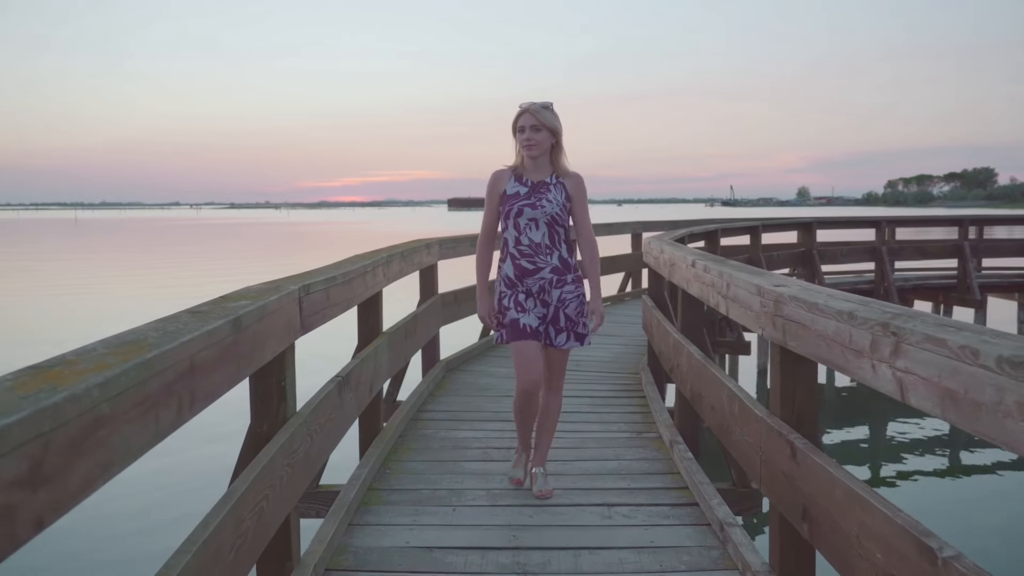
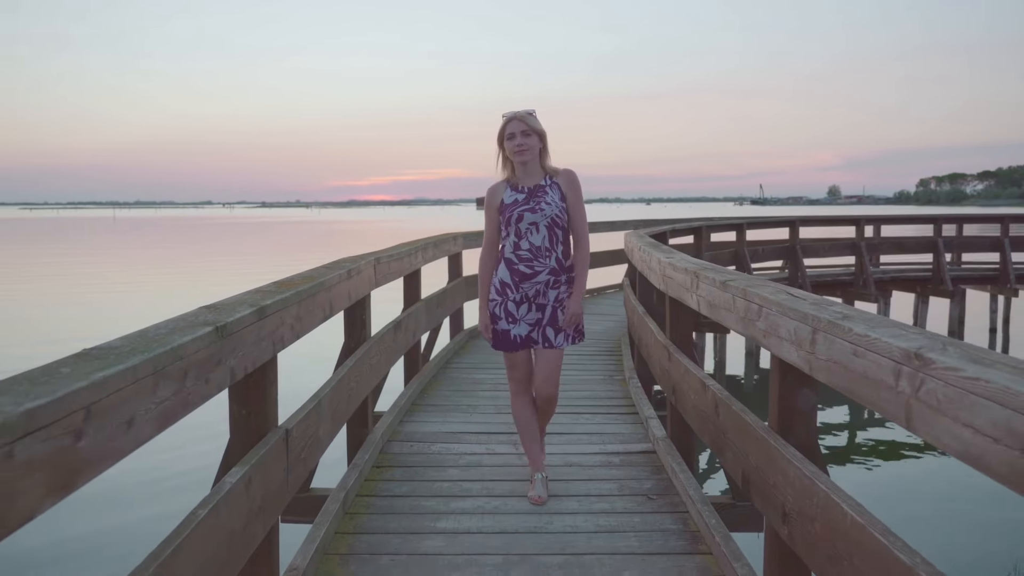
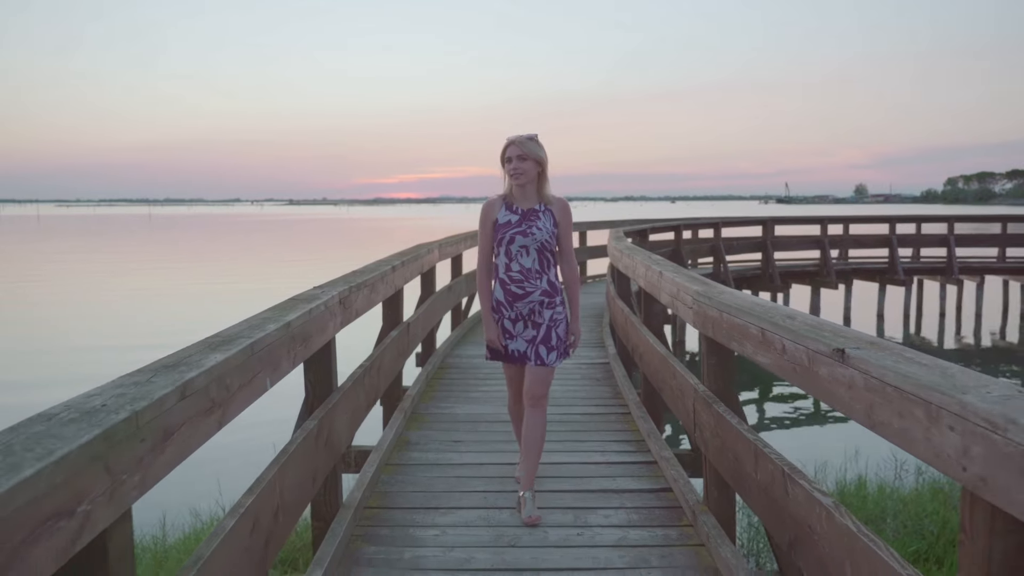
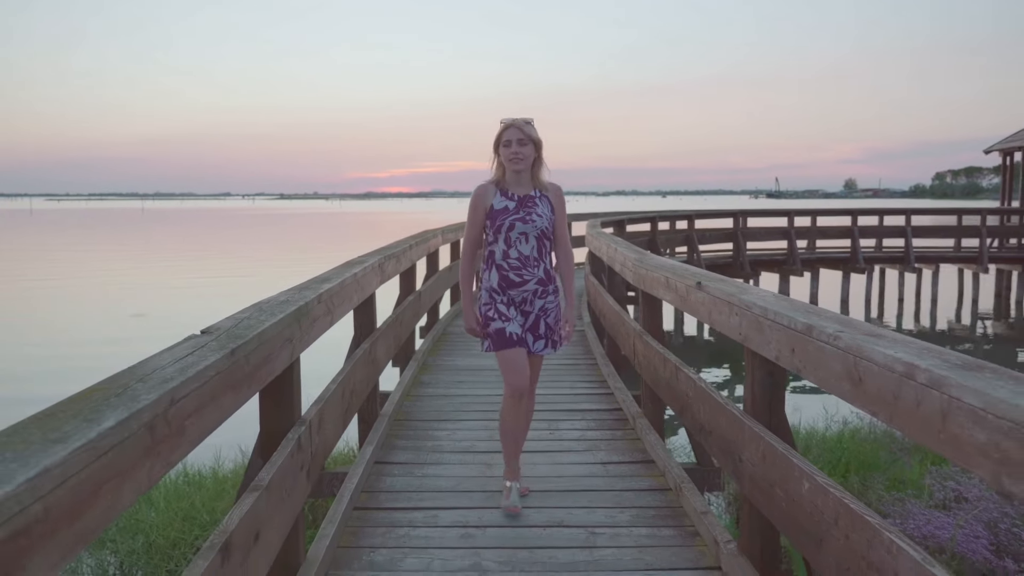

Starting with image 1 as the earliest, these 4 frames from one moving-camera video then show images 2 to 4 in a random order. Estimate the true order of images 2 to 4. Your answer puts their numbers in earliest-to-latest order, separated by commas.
2, 3, 4
